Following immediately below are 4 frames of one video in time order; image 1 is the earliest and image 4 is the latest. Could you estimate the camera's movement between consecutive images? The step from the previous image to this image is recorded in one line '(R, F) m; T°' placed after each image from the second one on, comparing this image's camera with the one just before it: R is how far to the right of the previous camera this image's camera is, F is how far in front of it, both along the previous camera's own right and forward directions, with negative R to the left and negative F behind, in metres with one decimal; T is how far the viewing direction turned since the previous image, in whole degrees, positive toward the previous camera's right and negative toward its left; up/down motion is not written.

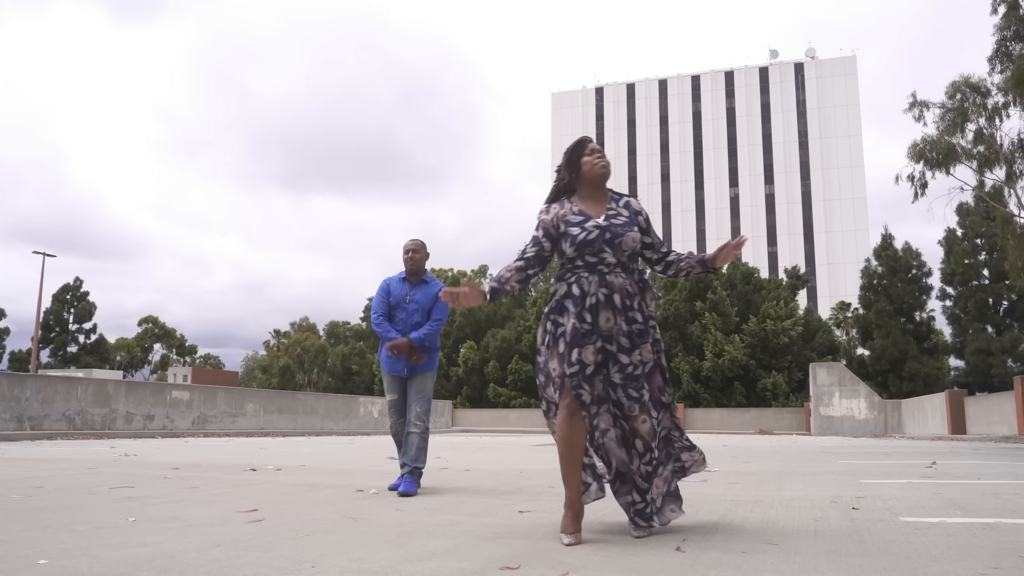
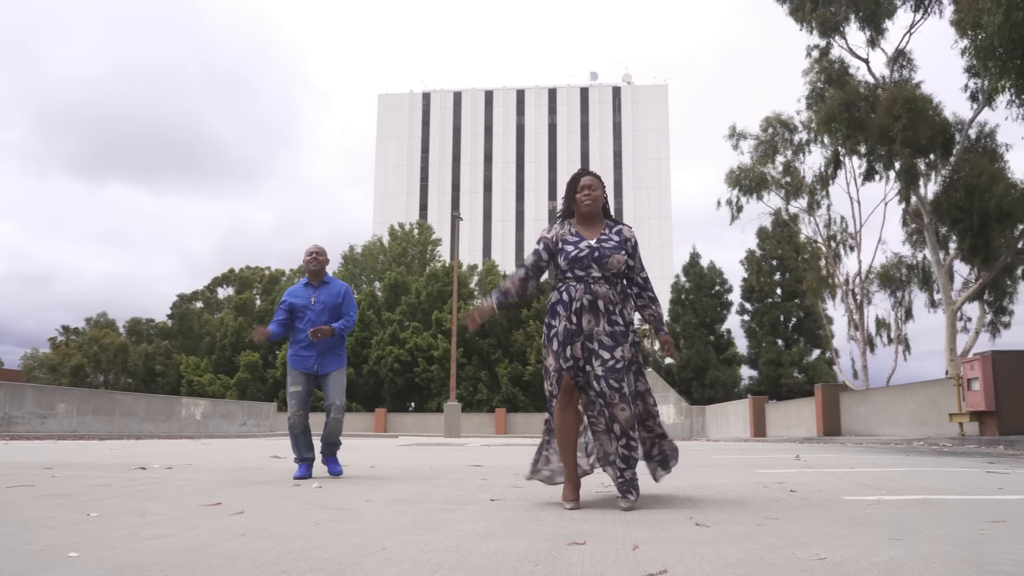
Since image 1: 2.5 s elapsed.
(-0.9, 0.0) m; +13°
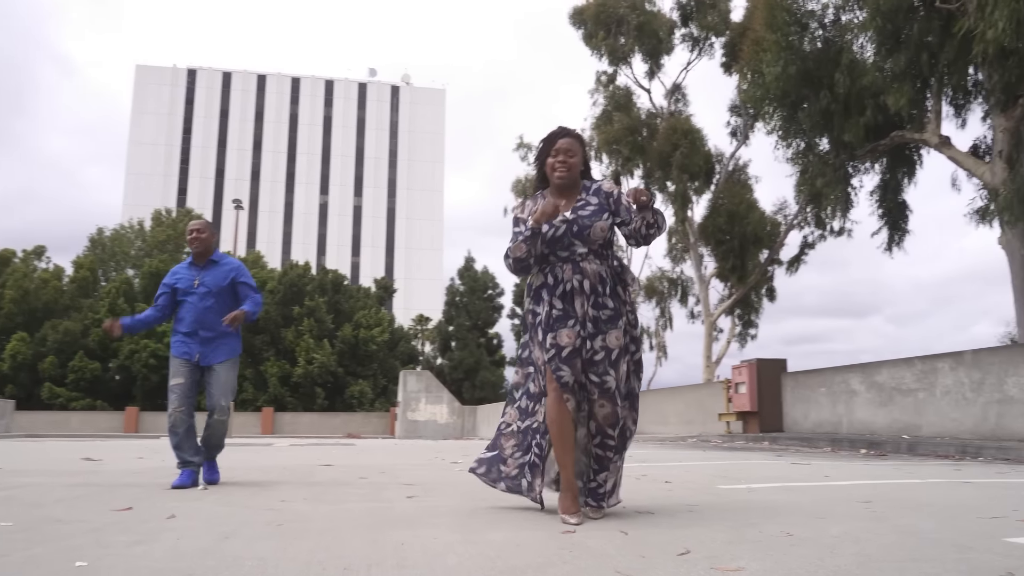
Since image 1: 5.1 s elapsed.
(-0.9, 0.0) m; +16°
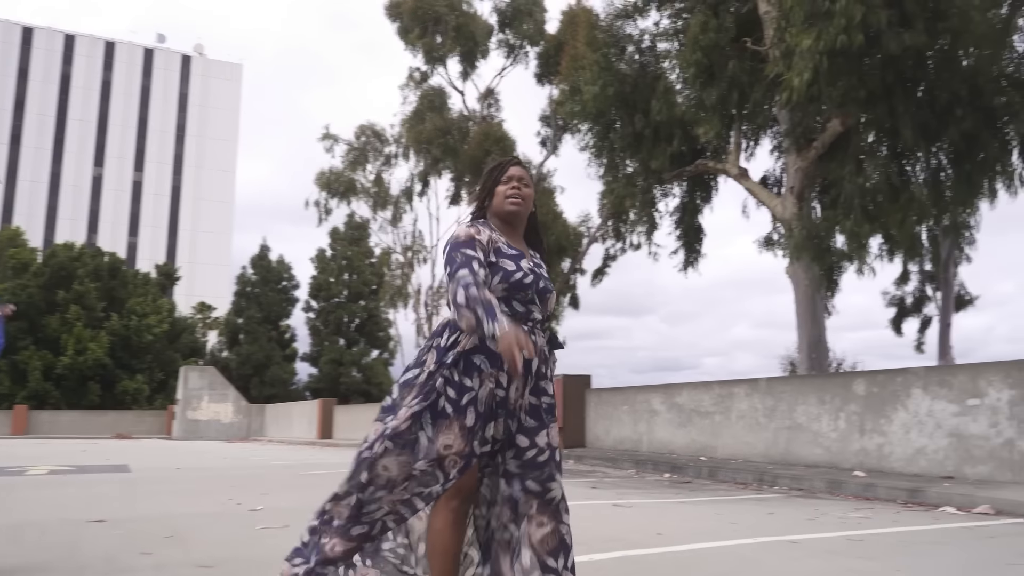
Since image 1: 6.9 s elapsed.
(-0.2, +0.6) m; +14°
